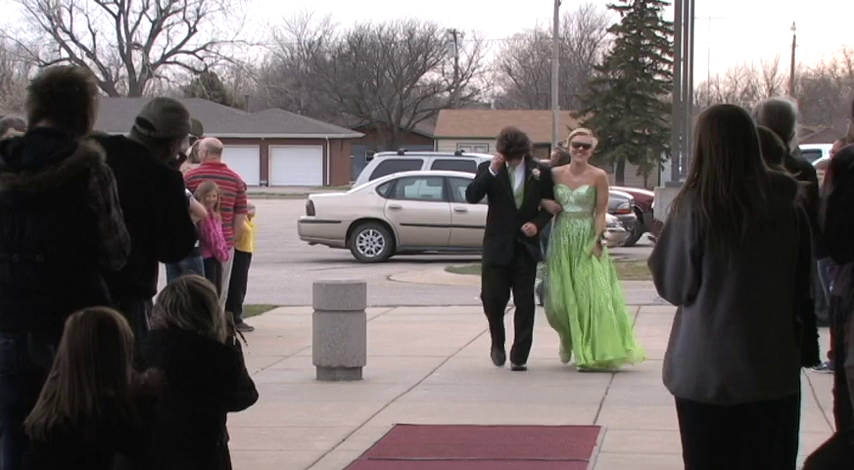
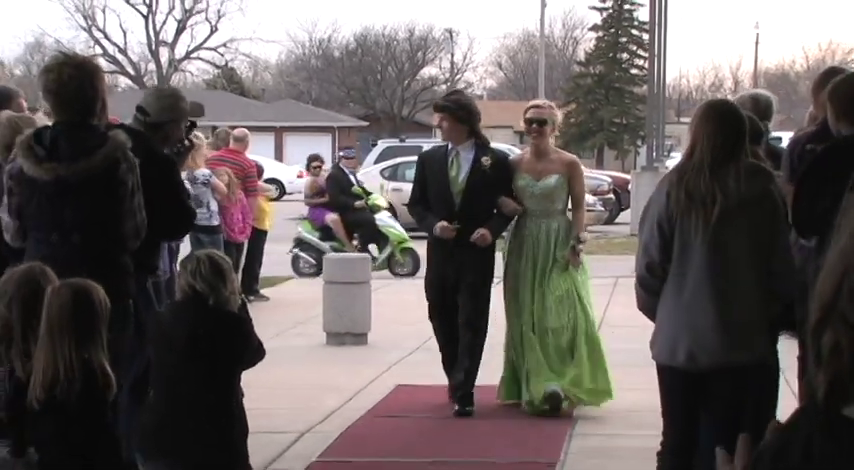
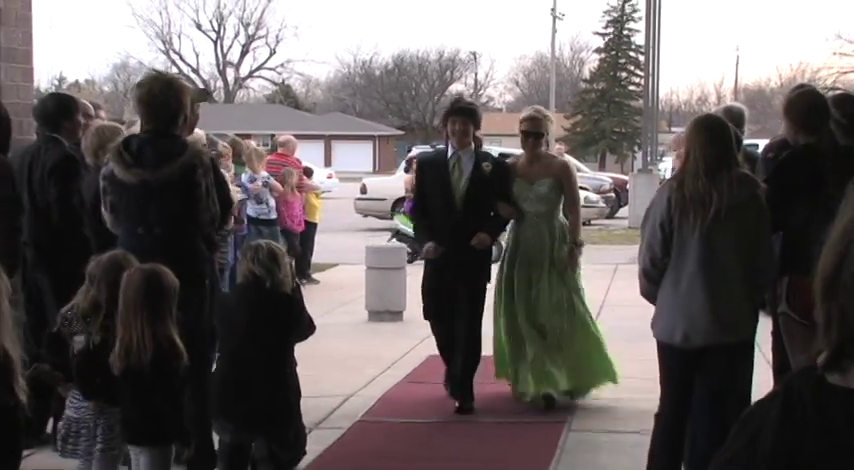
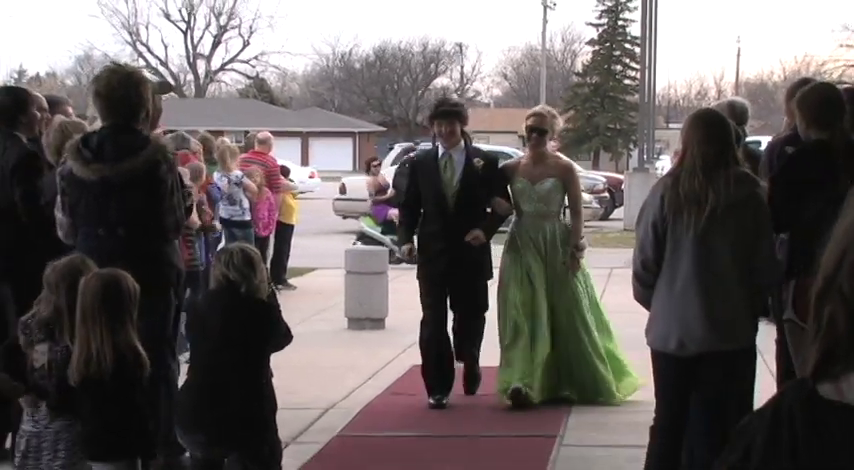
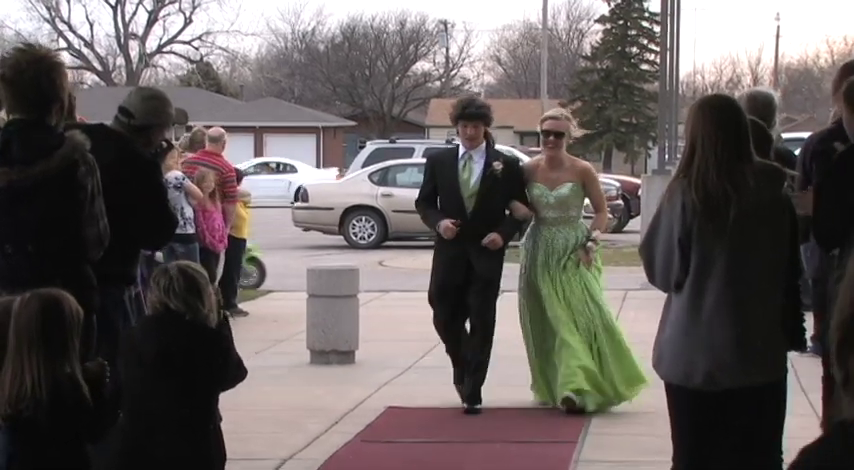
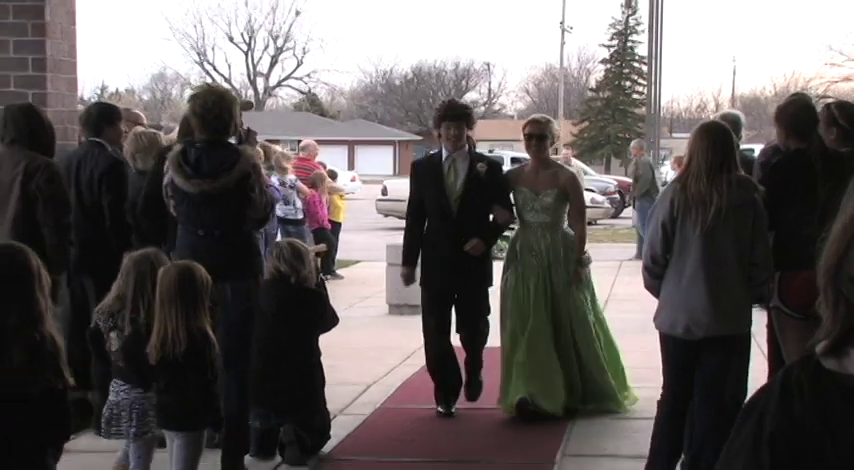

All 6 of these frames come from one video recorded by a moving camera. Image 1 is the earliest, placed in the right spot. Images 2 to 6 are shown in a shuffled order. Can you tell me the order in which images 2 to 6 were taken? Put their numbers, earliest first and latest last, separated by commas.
5, 2, 4, 3, 6
